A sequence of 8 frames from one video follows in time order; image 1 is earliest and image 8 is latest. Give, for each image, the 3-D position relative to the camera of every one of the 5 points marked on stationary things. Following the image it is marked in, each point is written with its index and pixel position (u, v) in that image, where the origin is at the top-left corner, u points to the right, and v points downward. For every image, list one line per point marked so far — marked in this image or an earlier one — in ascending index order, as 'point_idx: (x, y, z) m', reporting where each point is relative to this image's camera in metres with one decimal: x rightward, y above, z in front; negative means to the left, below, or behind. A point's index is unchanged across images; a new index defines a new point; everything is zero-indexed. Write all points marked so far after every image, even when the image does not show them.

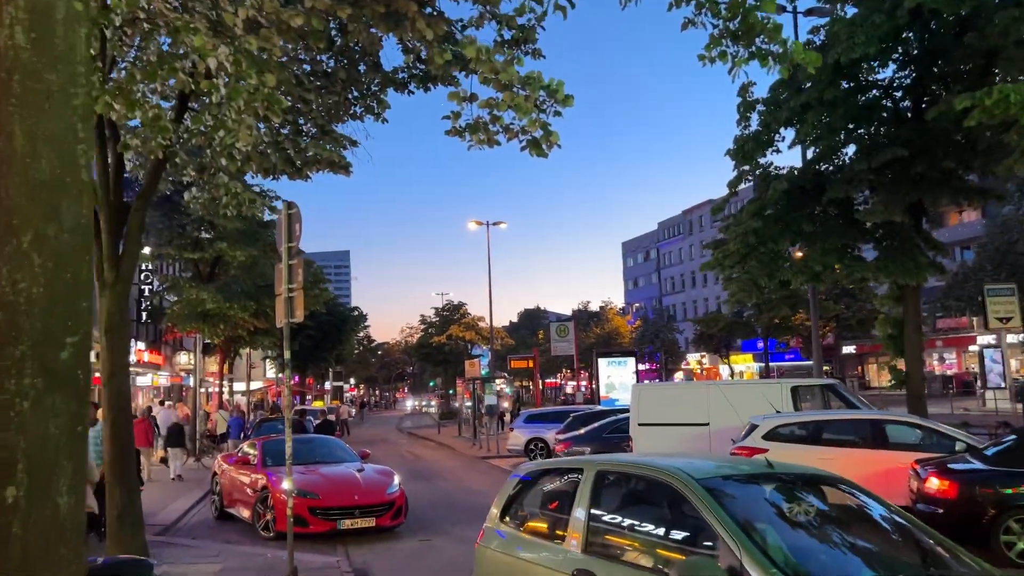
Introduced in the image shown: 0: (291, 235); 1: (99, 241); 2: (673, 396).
0: (-2.5, +0.6, +9.7) m
1: (-4.5, +0.5, +9.3) m
2: (+3.0, -2.1, +16.0) m
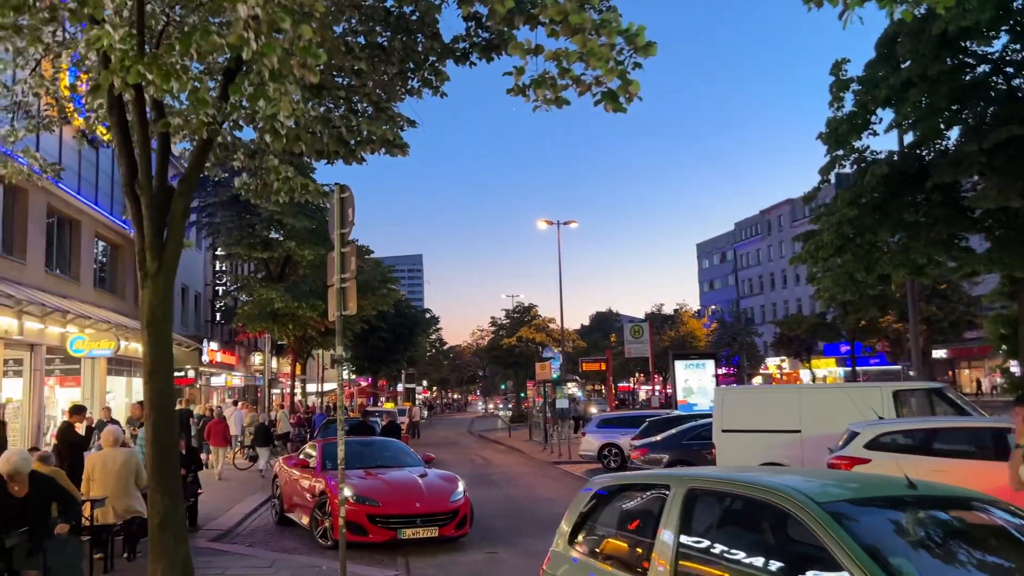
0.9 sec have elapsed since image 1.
0: (-1.8, +0.7, +8.9) m
1: (-3.8, +0.6, +8.7) m
2: (+4.3, -2.0, +14.7) m
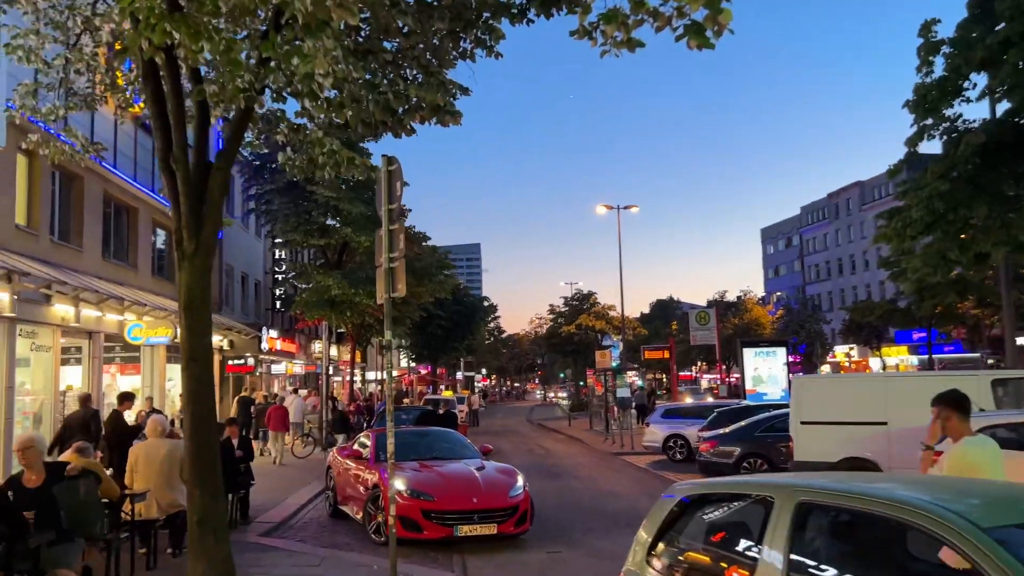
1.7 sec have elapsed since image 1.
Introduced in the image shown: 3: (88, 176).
0: (-1.2, +0.9, +8.3) m
1: (-3.2, +0.8, +8.2) m
2: (+5.3, -1.7, +13.7) m
3: (-9.4, +2.5, +19.0) m
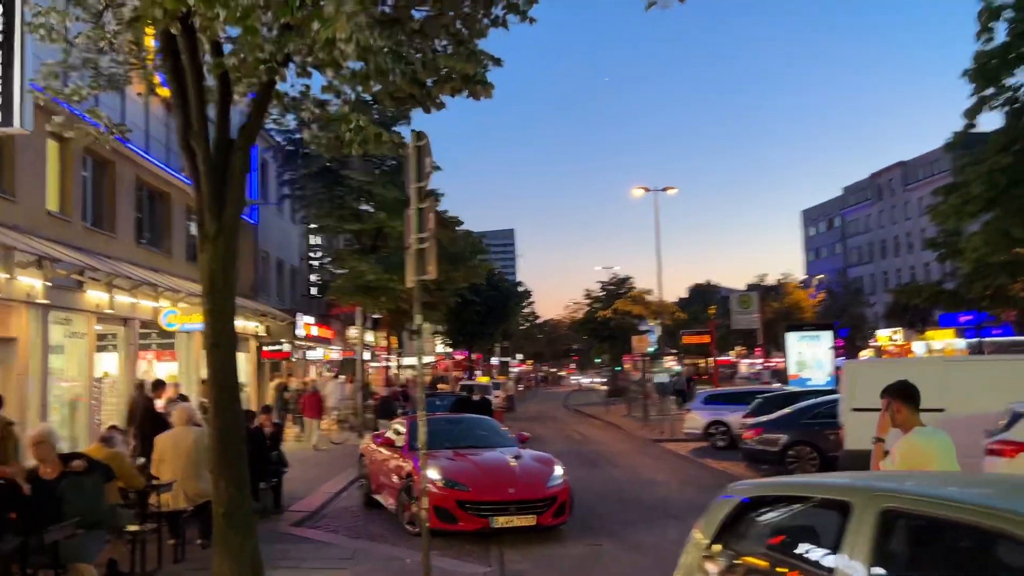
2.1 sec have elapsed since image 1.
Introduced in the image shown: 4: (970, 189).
0: (-0.8, +1.1, +7.8) m
1: (-2.9, +0.9, +7.9) m
2: (+5.8, -1.4, +13.0) m
3: (-8.6, +2.8, +18.9) m
4: (+7.0, +1.5, +13.0) m
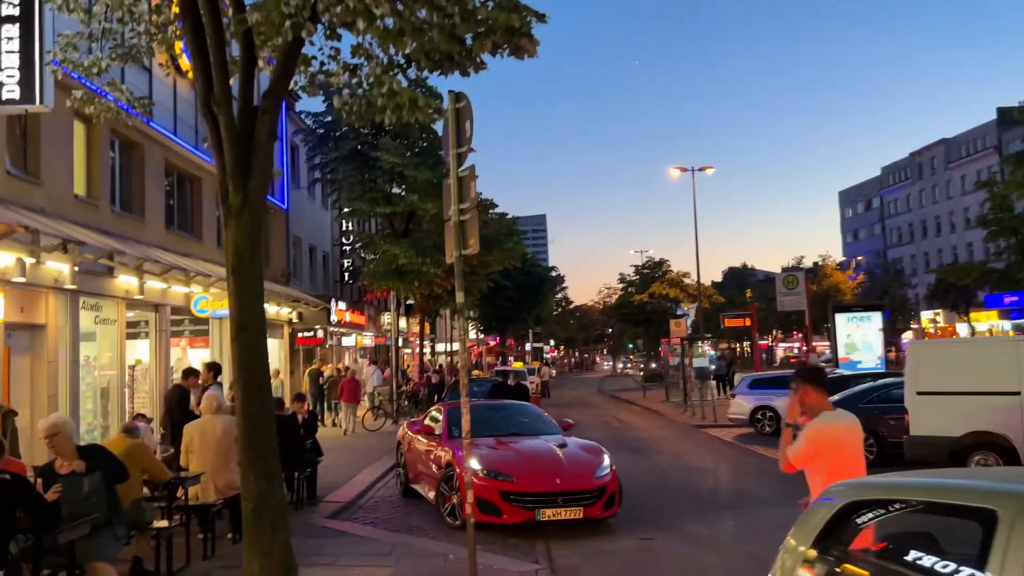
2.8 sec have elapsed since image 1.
0: (-0.4, +1.3, +7.2) m
1: (-2.5, +1.1, +7.3) m
2: (+6.4, -1.0, +12.2) m
3: (-7.8, +3.1, +18.5) m
4: (+7.5, +1.9, +12.0) m
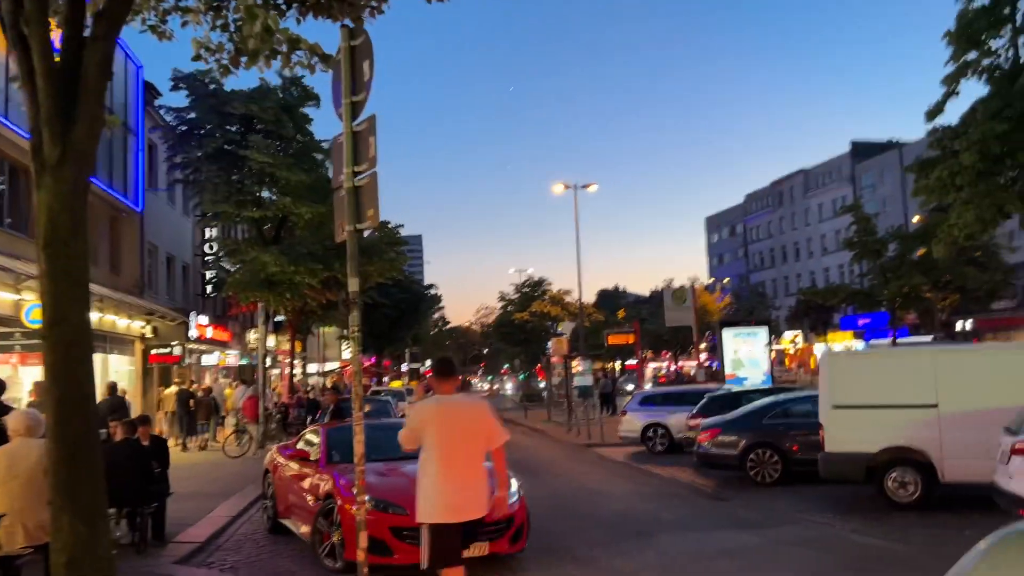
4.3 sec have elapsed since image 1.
0: (-1.1, +1.4, +5.7) m
1: (-3.1, +1.2, +5.5) m
2: (+5.0, -1.1, +11.6) m
3: (-10.0, +3.0, +15.9) m
4: (+6.1, +1.8, +11.7) m
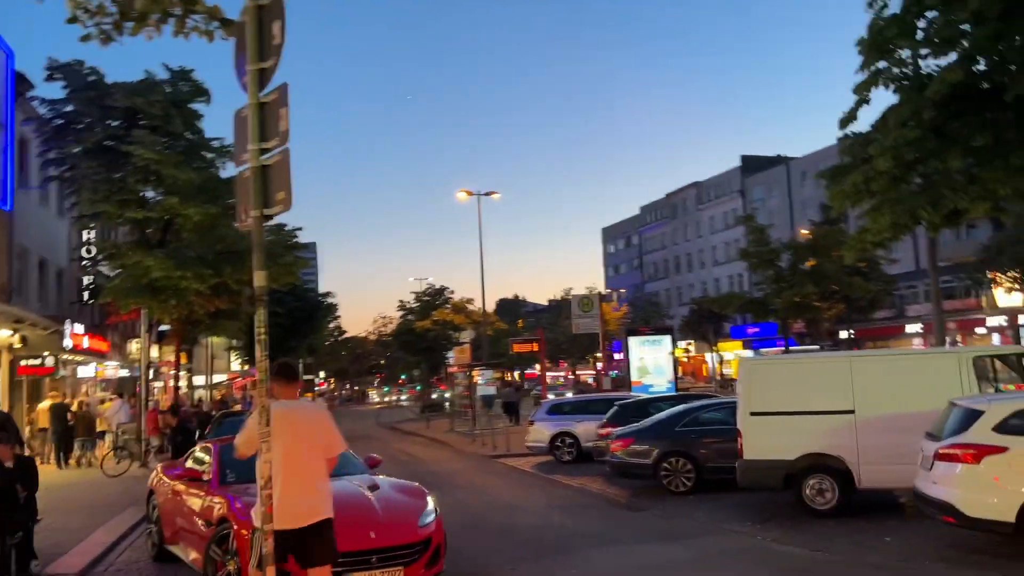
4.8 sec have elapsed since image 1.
0: (-1.5, +1.4, +5.0) m
1: (-3.4, +1.3, +4.5) m
2: (+3.8, -1.2, +11.5) m
3: (-11.5, +2.9, +14.0) m
4: (+5.0, +1.7, +11.8) m
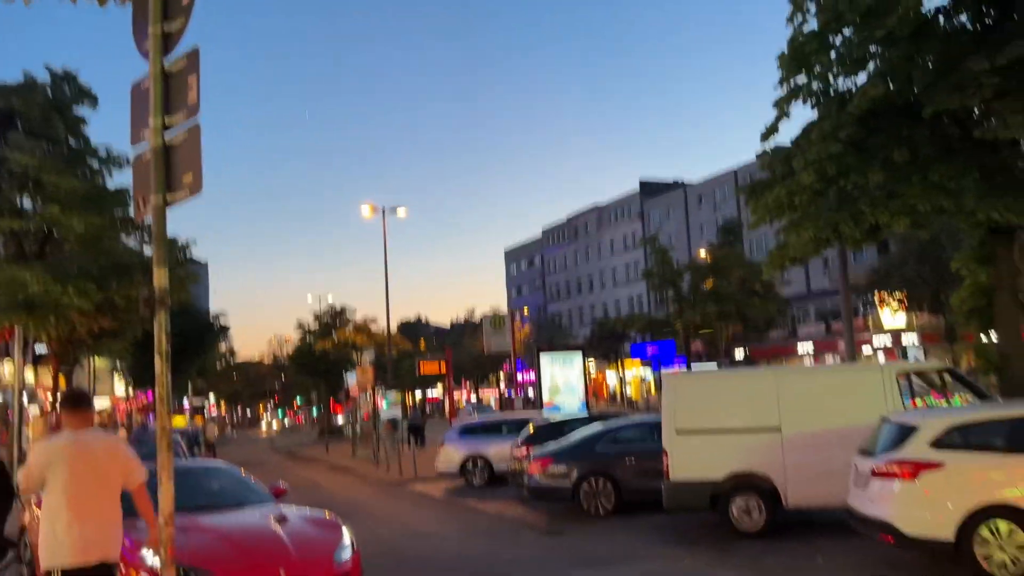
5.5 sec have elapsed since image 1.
0: (-1.7, +1.4, +4.2) m
1: (-3.6, +1.3, +3.6) m
2: (+2.8, -1.4, +11.2) m
3: (-12.8, +2.8, +12.0) m
4: (+3.9, +1.5, +11.7) m
